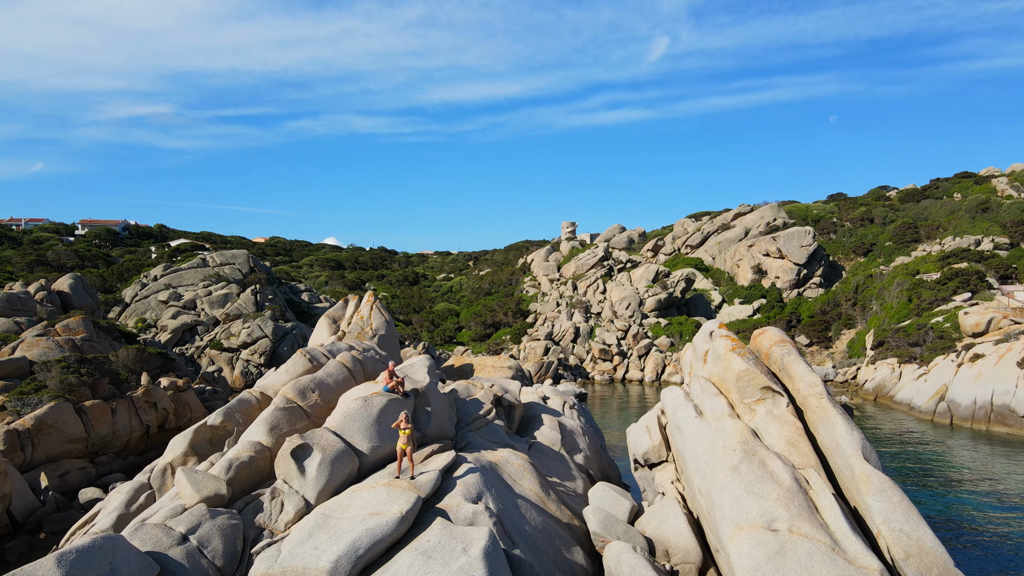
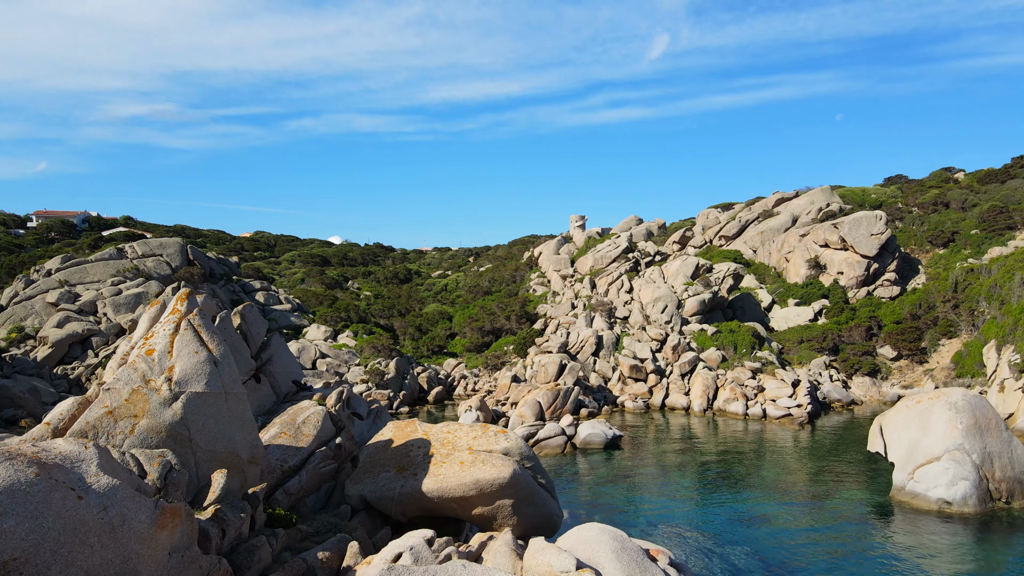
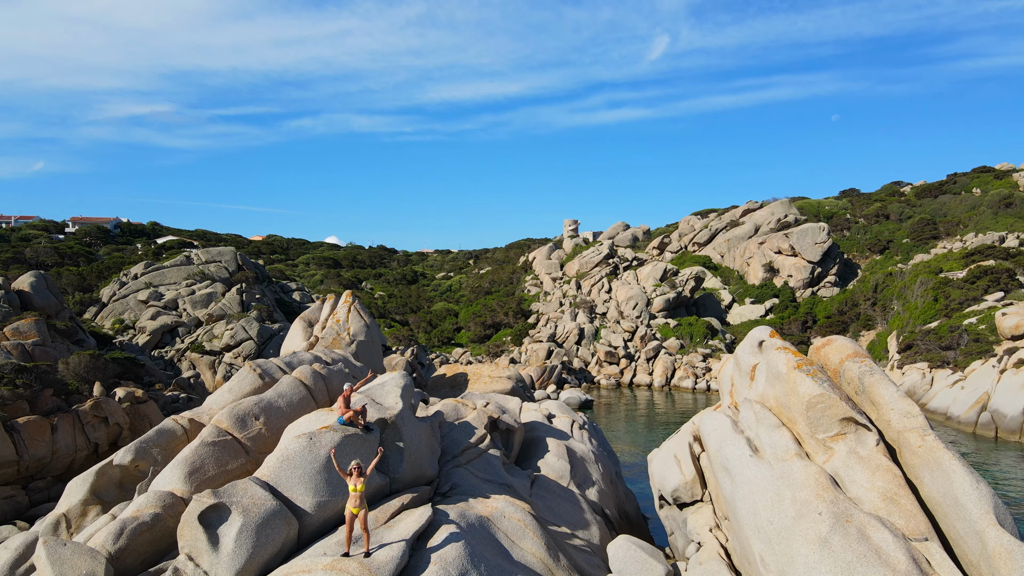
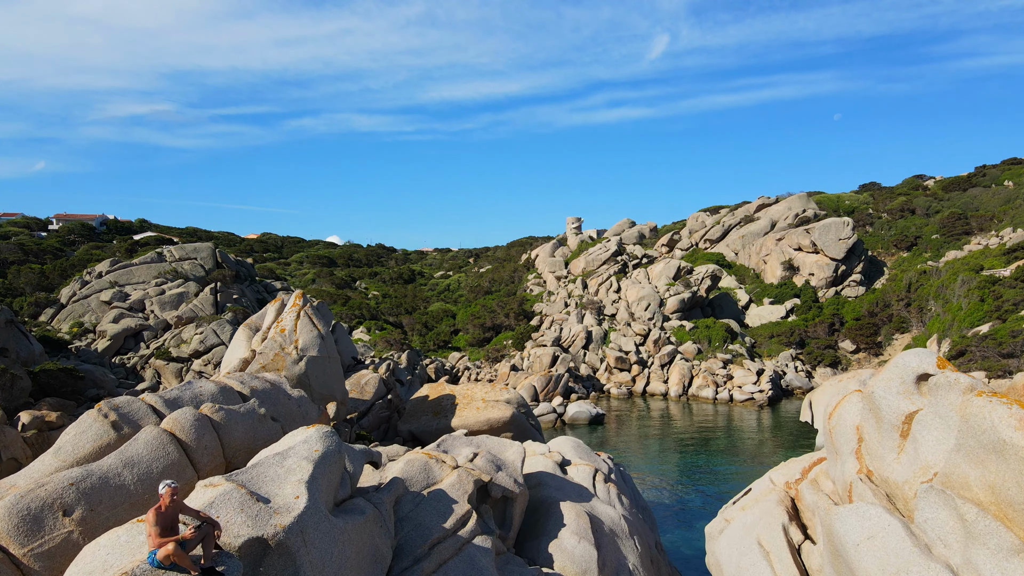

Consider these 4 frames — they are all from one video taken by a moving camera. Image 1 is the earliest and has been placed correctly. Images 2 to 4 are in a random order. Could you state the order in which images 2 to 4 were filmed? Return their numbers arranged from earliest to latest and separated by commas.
3, 4, 2
